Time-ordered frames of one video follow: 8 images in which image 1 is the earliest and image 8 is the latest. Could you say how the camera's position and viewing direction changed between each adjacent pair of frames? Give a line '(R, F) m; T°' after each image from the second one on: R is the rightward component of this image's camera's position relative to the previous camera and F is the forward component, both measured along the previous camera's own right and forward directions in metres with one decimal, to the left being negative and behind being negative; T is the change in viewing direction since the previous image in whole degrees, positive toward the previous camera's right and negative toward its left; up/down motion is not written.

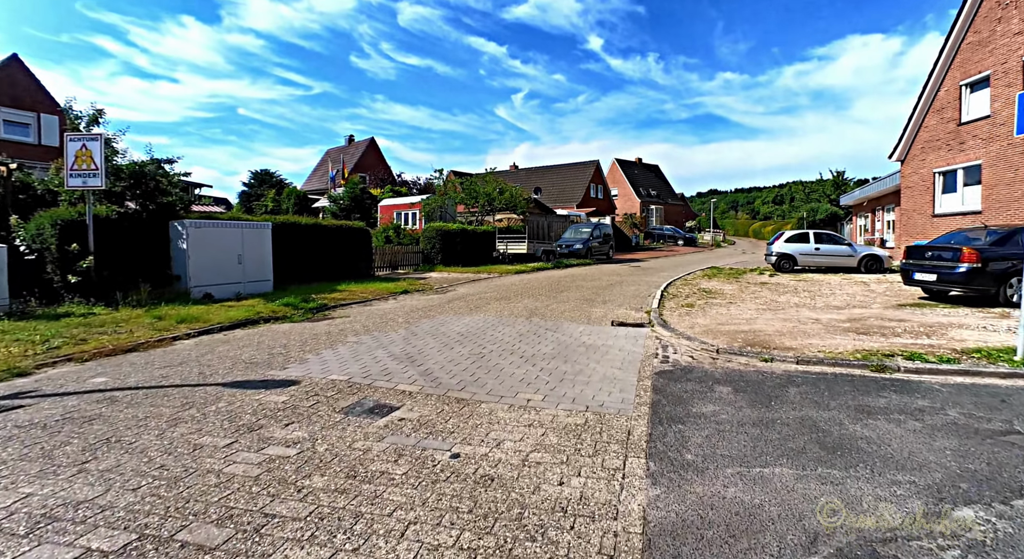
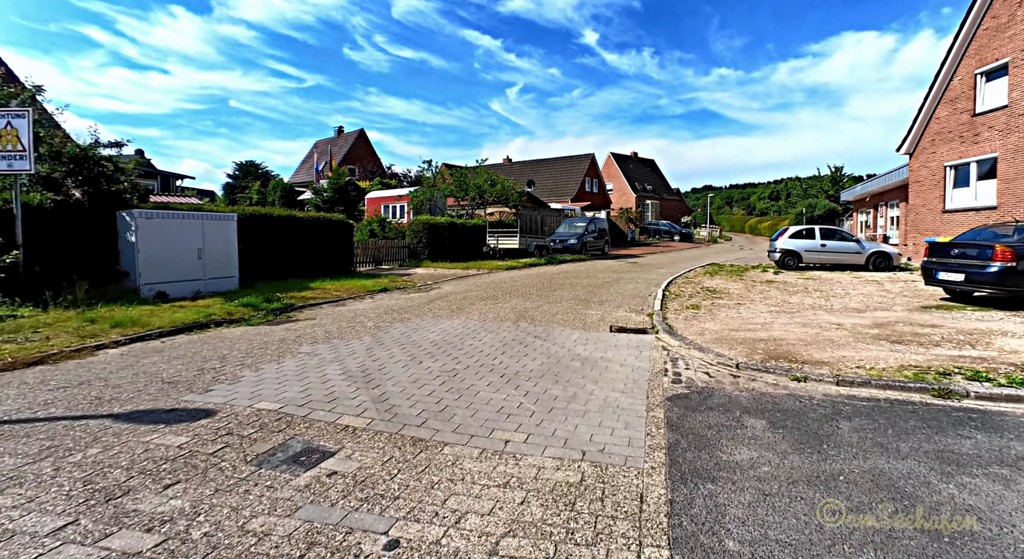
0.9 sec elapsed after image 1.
(+0.1, +1.1) m; +1°
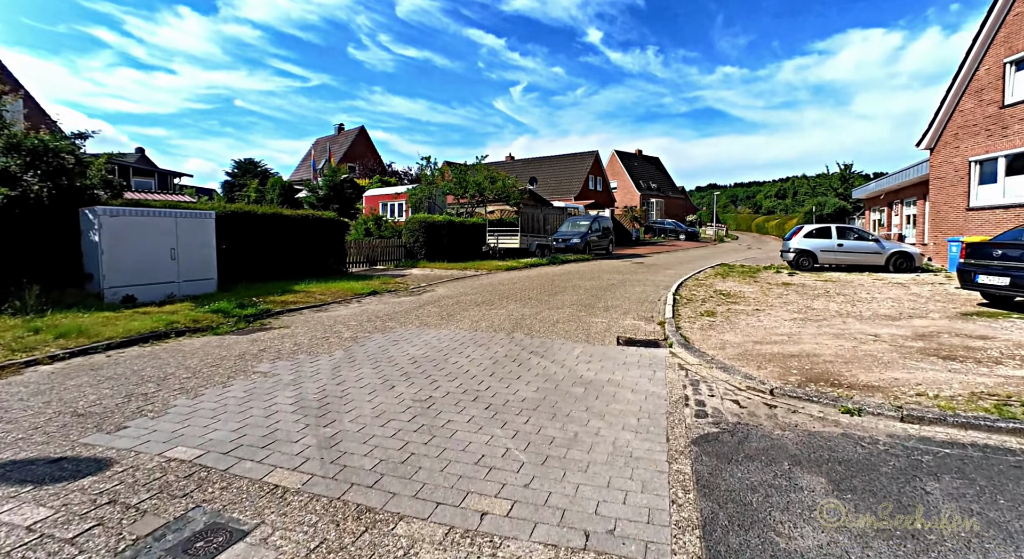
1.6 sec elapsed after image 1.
(+0.1, +0.9) m; 0°
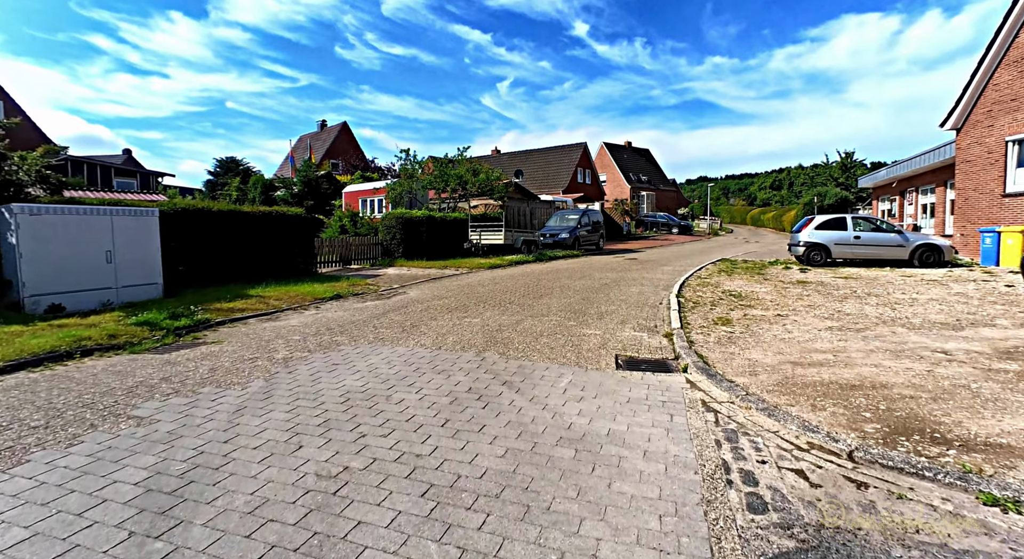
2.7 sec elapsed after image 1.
(+0.2, +1.5) m; +1°
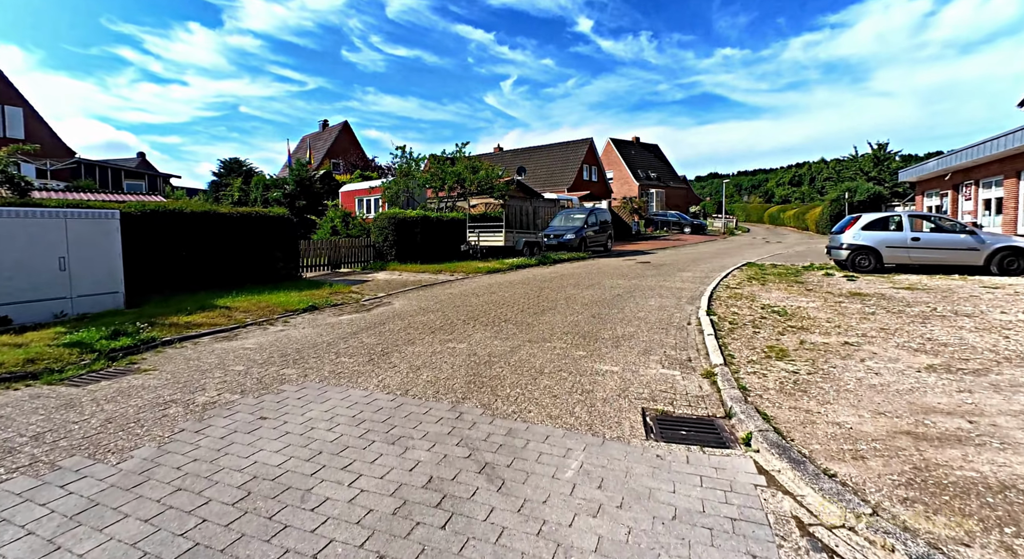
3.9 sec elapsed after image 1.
(+0.2, +1.6) m; -1°
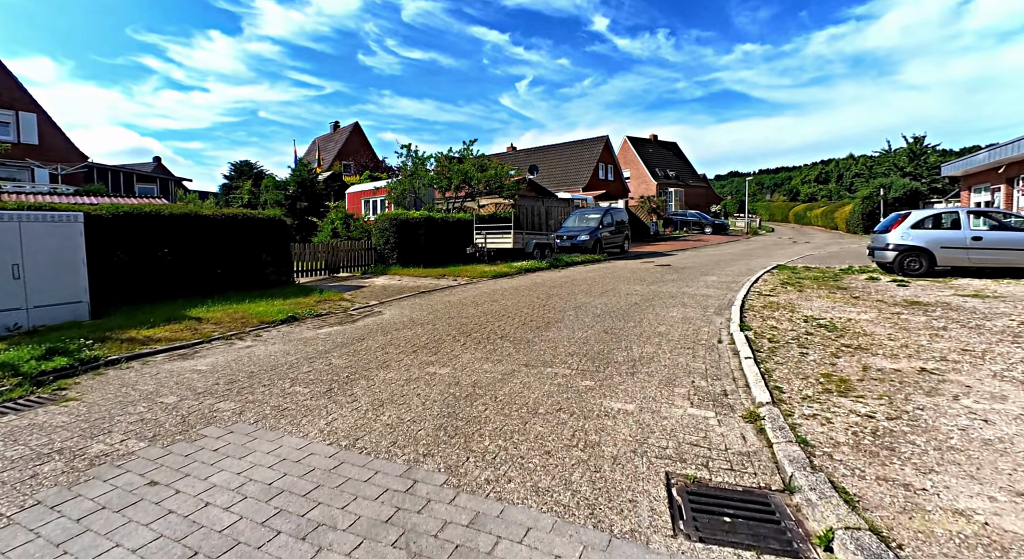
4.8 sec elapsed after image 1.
(+0.3, +1.2) m; -2°
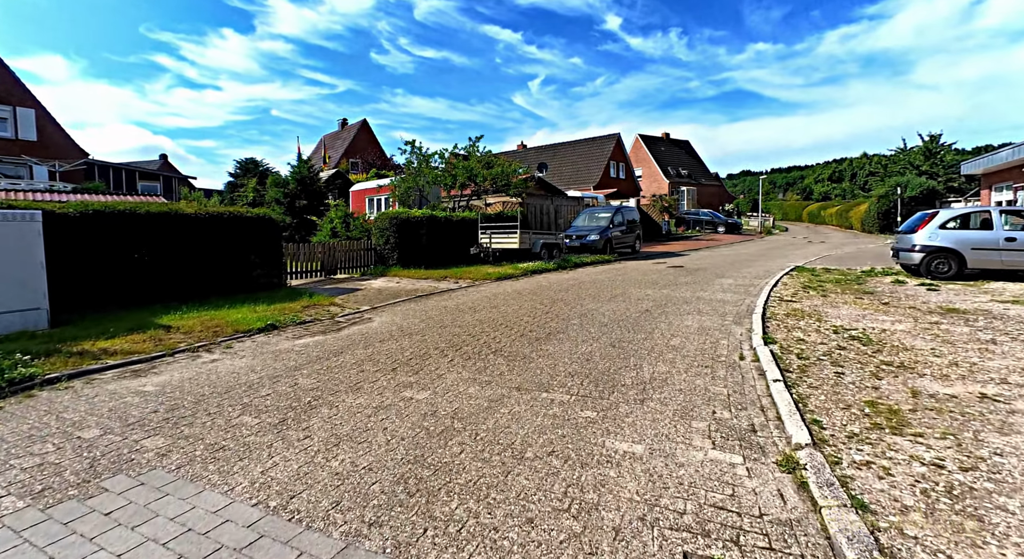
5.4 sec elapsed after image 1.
(+0.2, +0.8) m; -1°
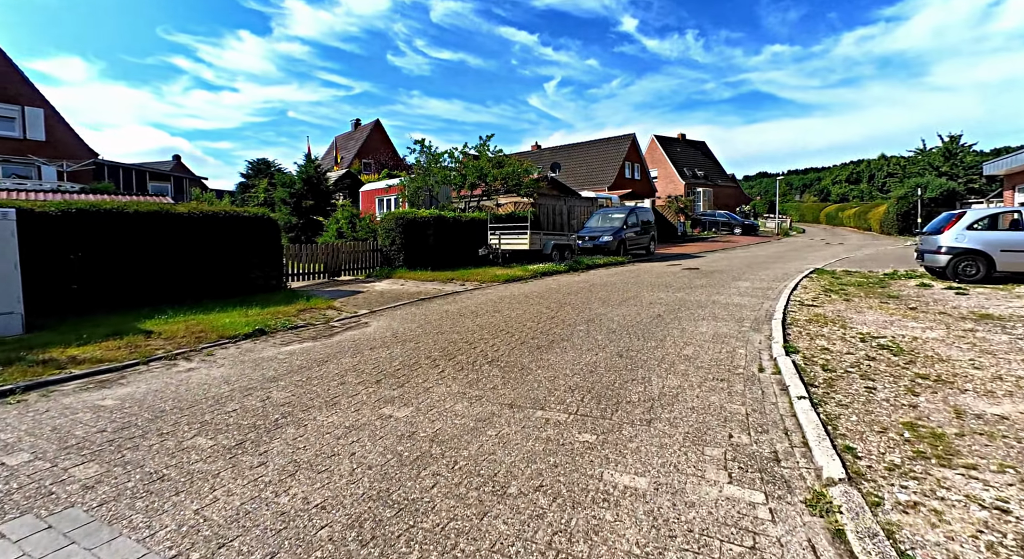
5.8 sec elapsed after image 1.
(+0.2, +0.5) m; -2°
